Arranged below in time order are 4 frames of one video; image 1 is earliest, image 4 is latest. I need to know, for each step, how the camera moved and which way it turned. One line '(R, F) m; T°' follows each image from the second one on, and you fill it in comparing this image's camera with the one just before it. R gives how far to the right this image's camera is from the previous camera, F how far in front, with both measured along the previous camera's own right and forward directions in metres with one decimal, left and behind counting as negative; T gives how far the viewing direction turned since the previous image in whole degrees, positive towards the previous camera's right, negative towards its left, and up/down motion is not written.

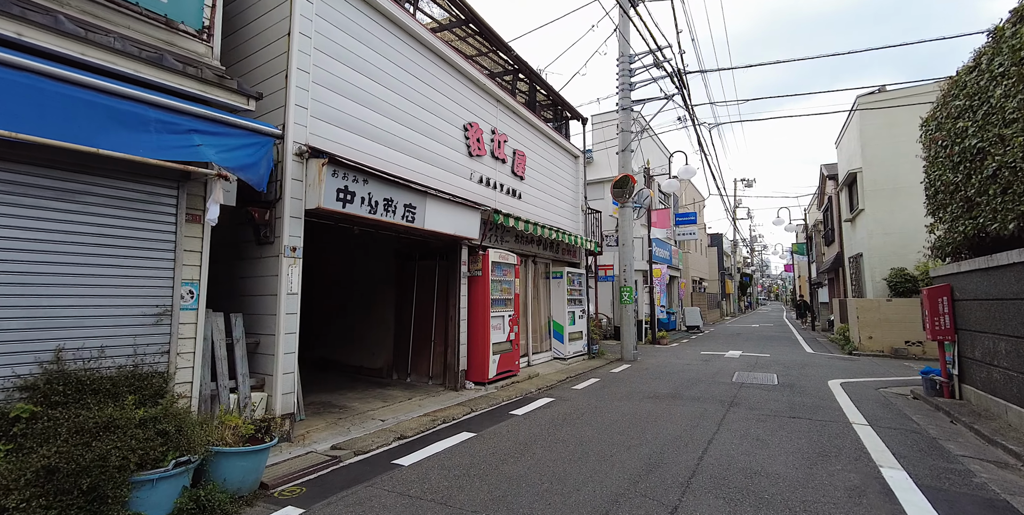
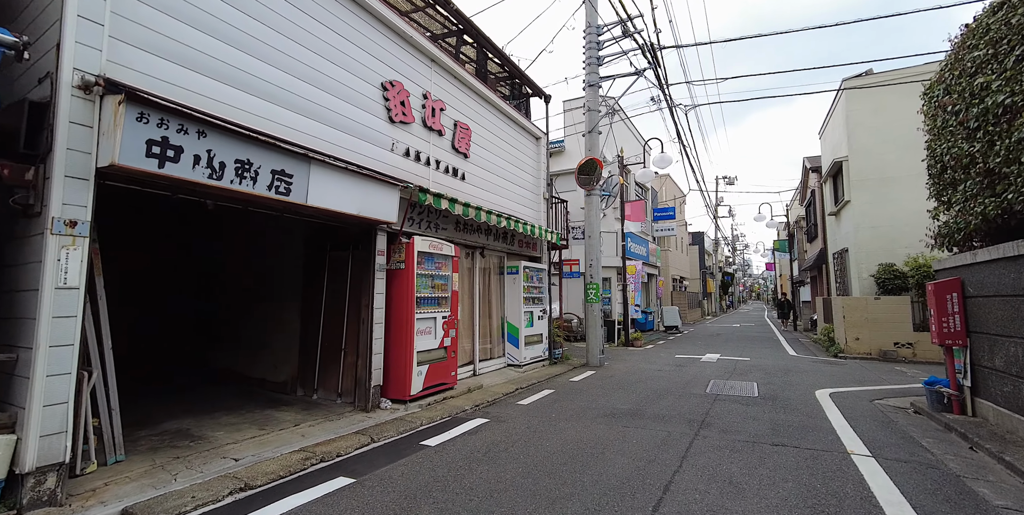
(+0.8, +1.3) m; +2°
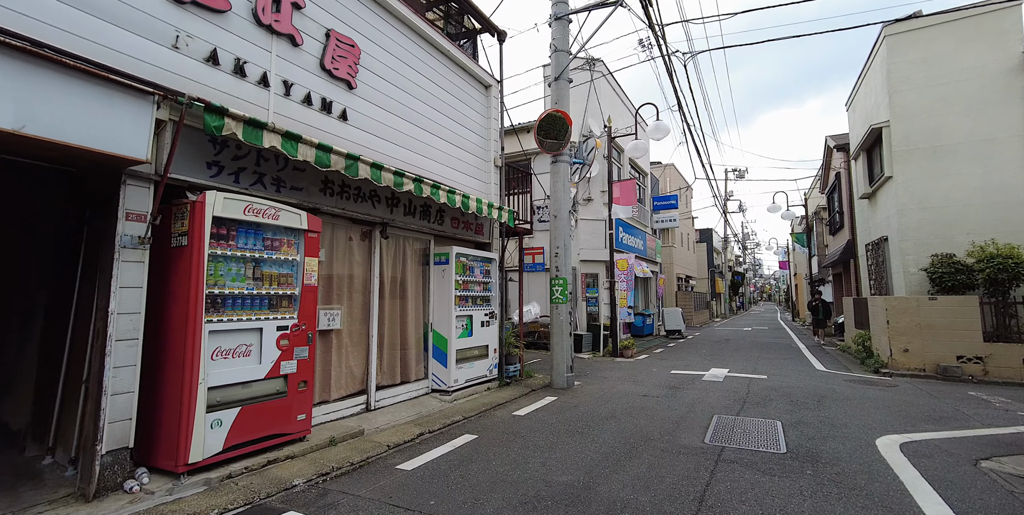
(+1.2, +2.7) m; -1°
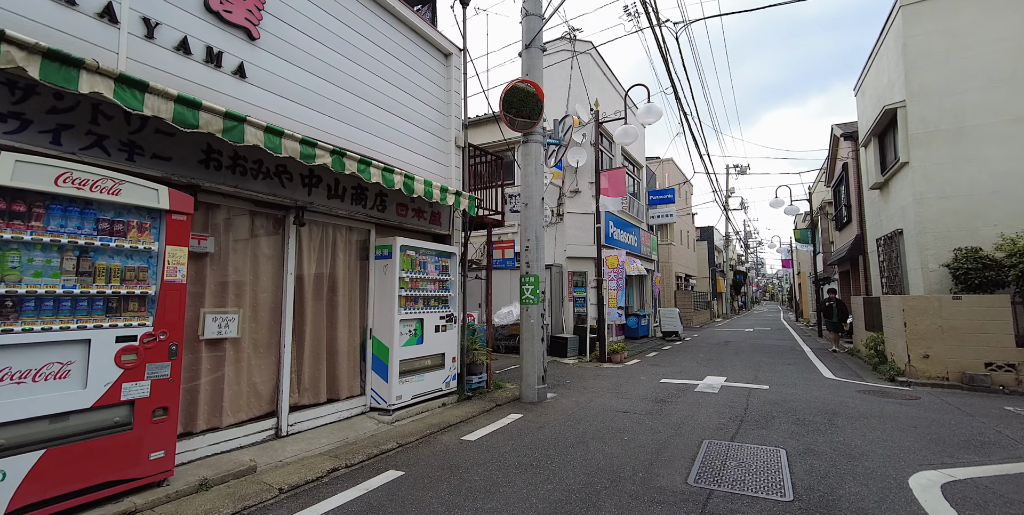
(+0.6, +1.1) m; 0°
